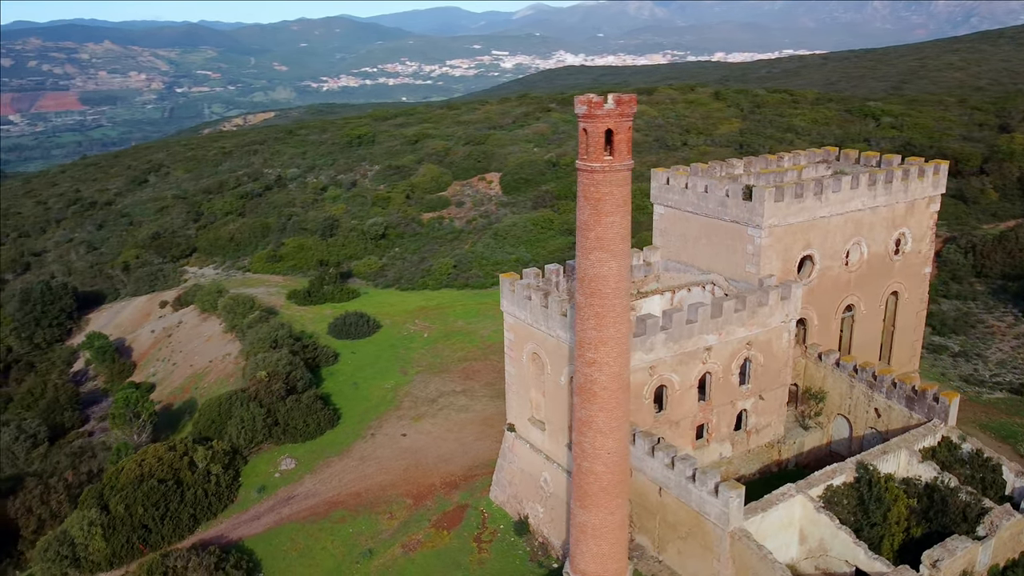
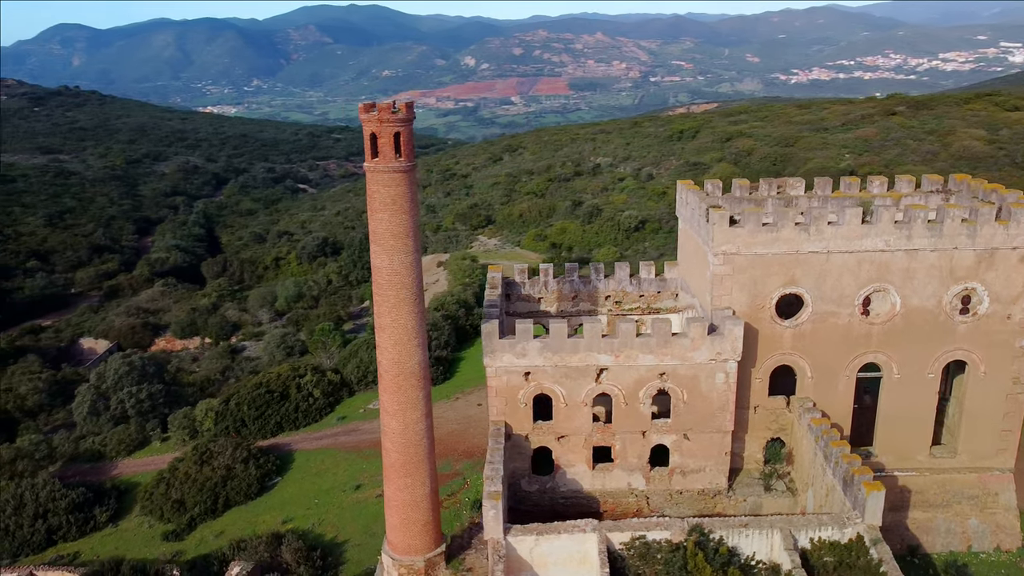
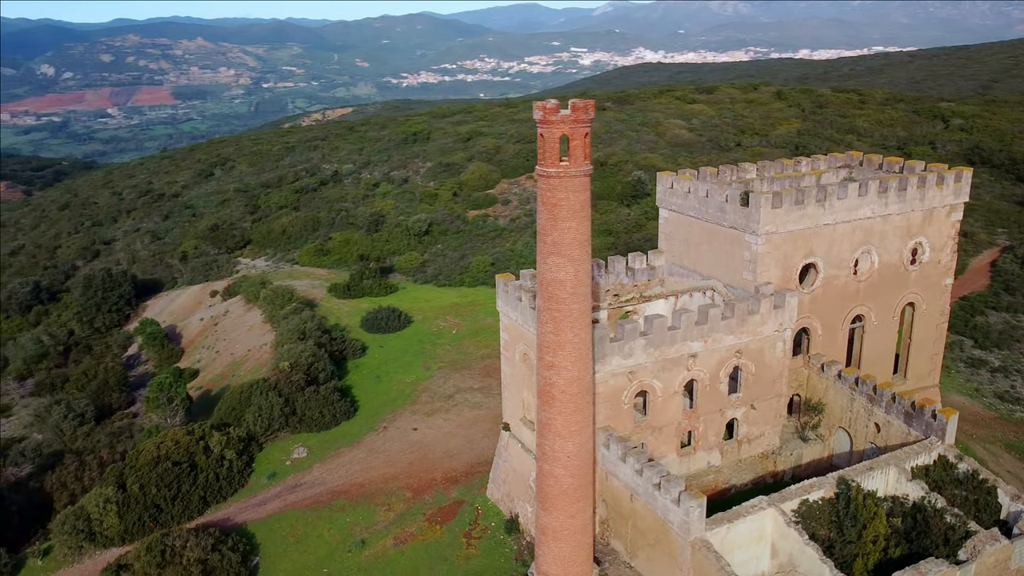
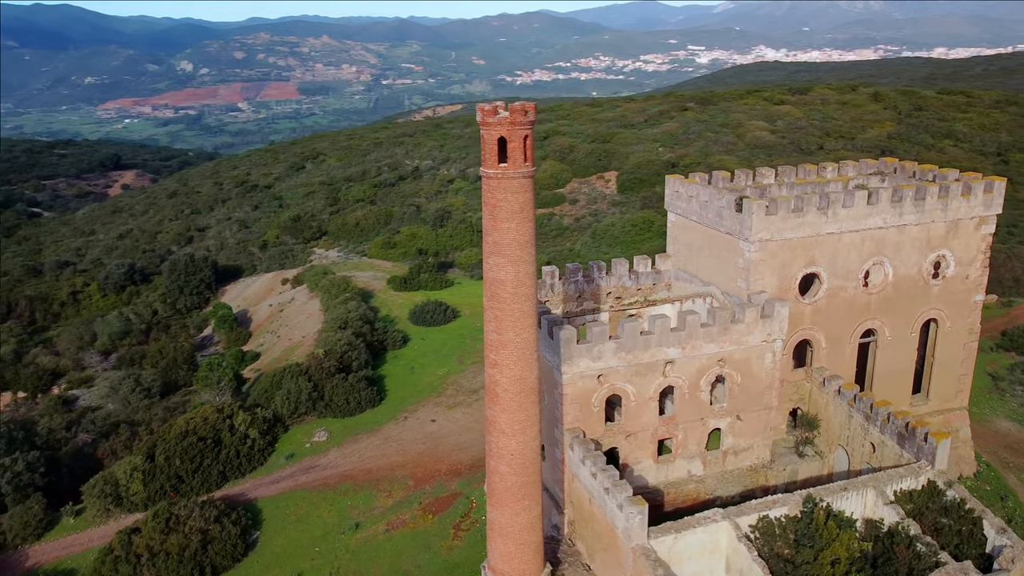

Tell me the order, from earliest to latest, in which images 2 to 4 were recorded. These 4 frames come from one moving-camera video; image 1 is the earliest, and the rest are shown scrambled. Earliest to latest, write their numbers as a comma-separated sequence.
3, 4, 2
